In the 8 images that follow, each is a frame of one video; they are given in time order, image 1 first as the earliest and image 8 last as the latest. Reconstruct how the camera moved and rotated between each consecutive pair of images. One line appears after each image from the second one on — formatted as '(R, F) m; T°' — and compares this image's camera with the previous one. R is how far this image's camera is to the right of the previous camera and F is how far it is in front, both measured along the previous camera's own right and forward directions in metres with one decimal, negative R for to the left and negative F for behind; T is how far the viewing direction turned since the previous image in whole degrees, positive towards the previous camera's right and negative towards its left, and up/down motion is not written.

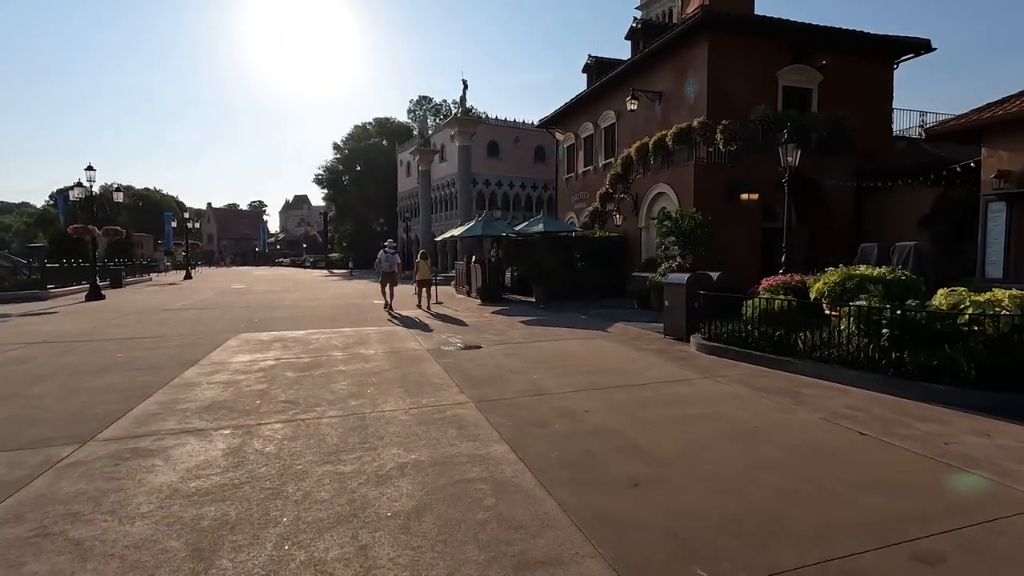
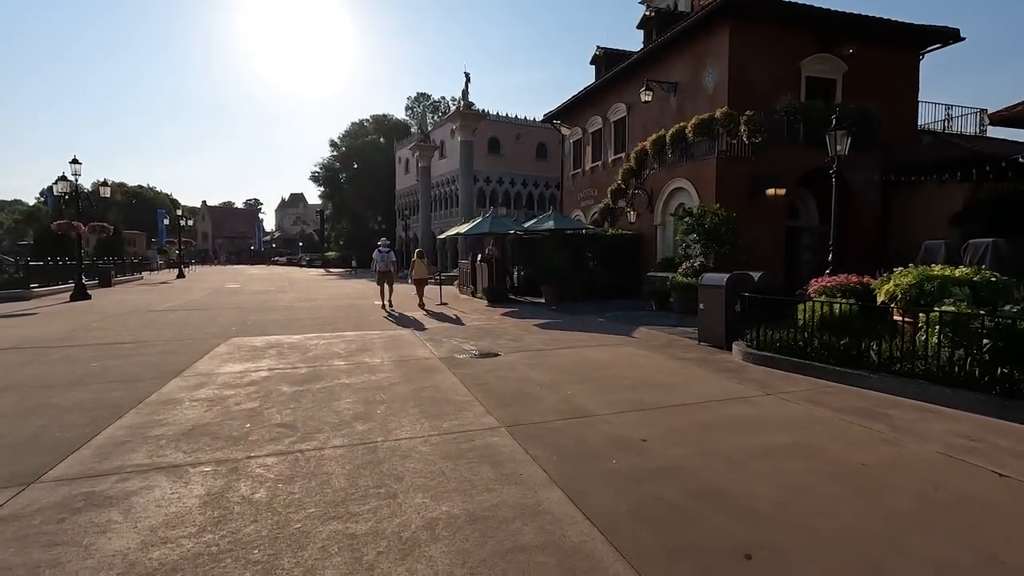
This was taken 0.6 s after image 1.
(-0.4, +1.0) m; 0°
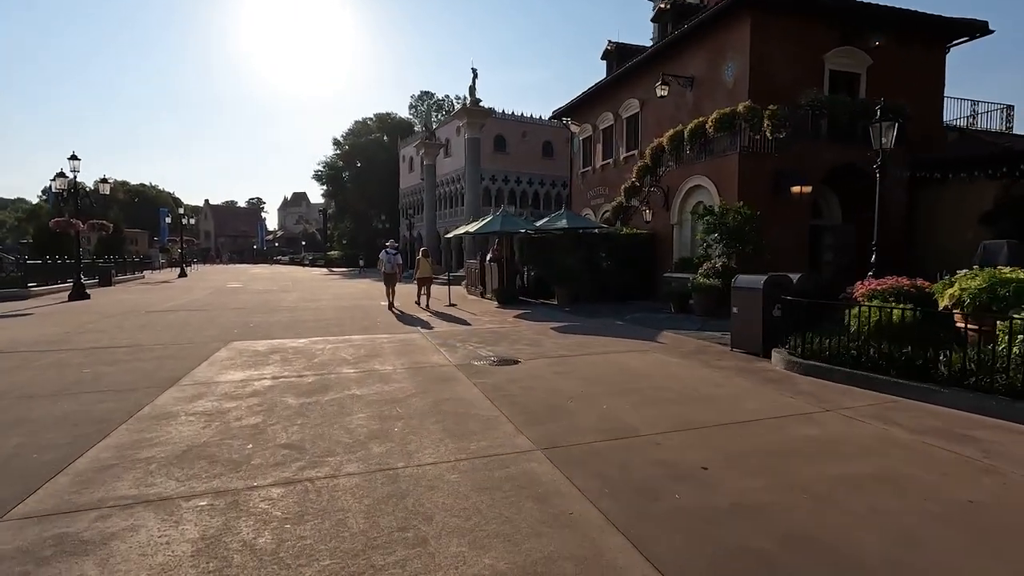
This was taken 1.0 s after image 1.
(-0.3, +0.6) m; 0°
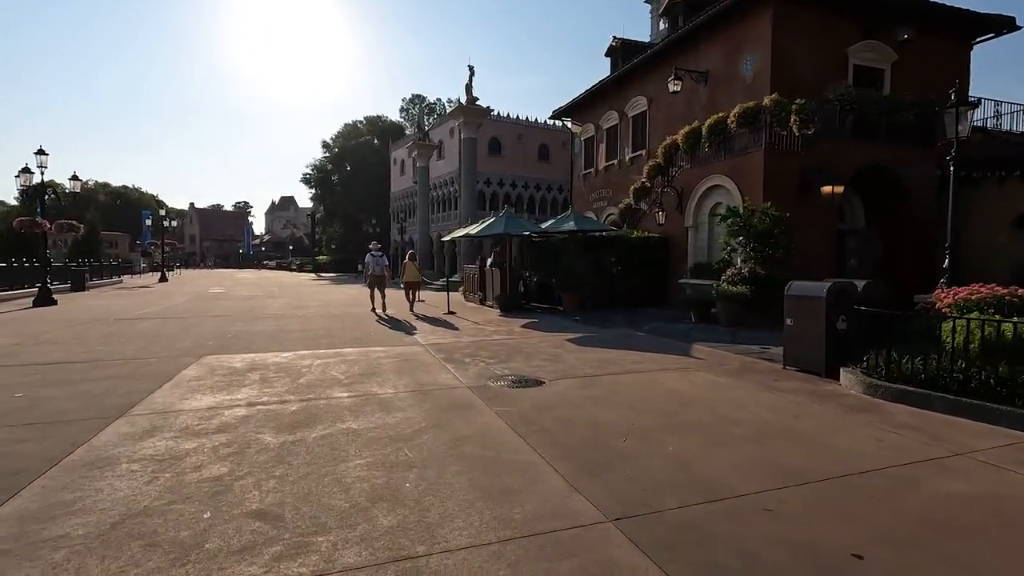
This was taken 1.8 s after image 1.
(-0.4, +1.2) m; +1°
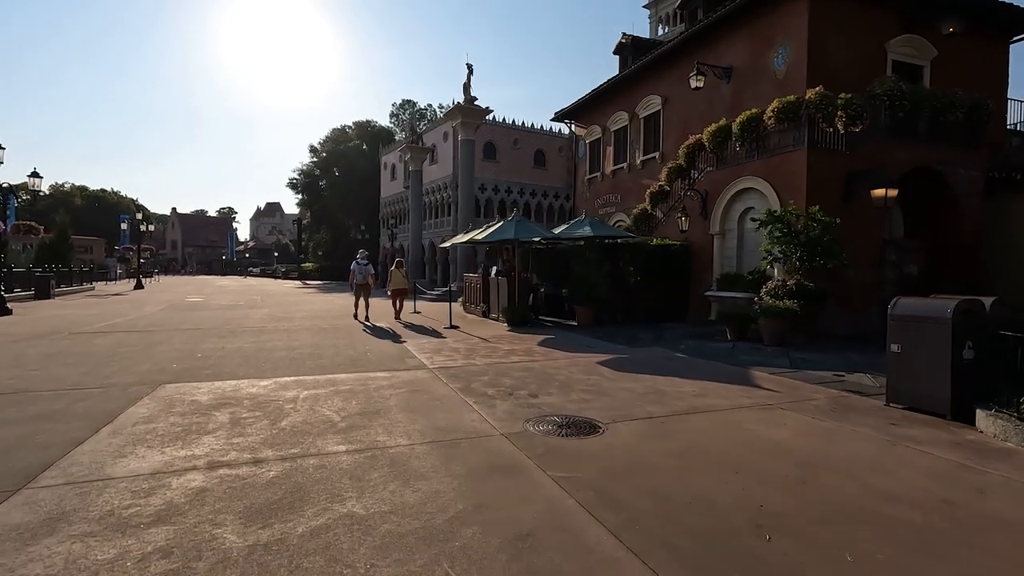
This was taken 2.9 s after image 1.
(-0.6, +1.5) m; +1°
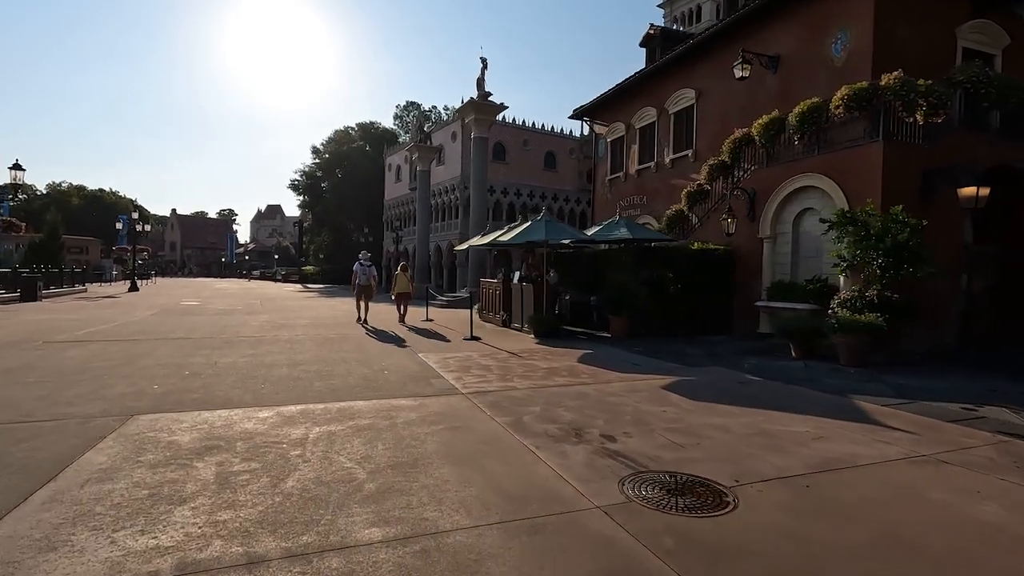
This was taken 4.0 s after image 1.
(-0.7, +1.4) m; 0°
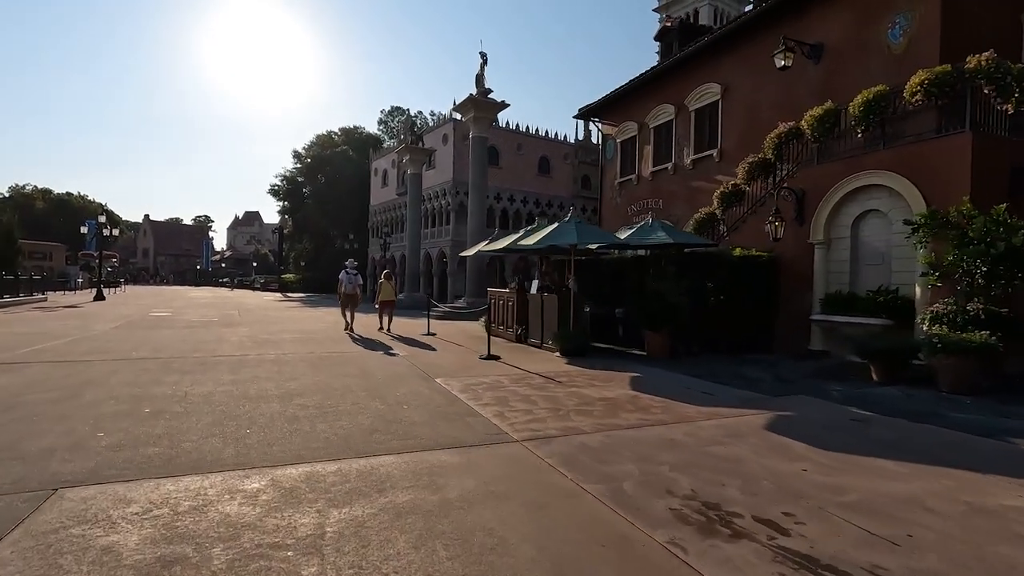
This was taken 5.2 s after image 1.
(-0.9, +1.7) m; +2°
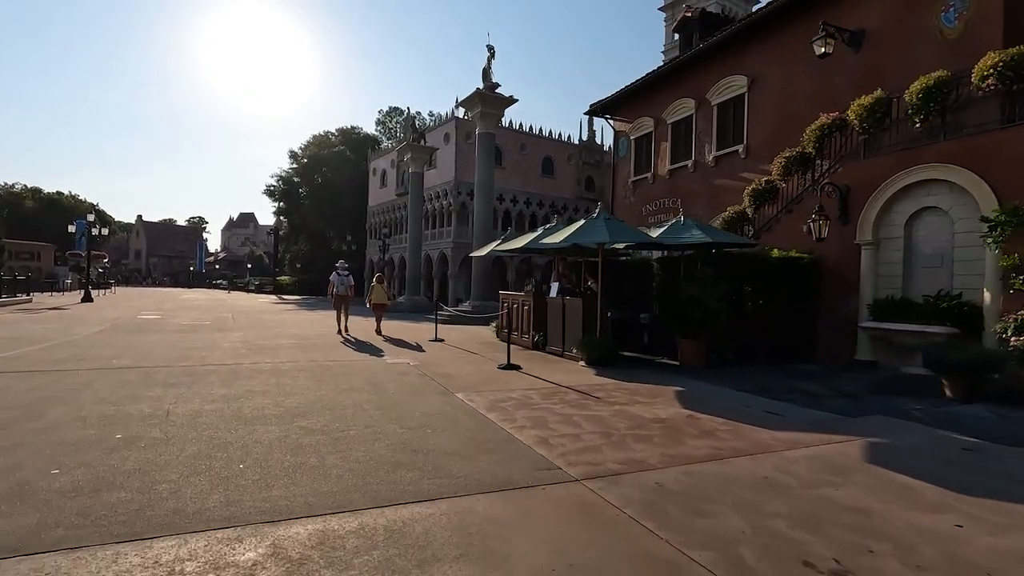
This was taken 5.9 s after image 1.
(-0.5, +1.0) m; +1°
